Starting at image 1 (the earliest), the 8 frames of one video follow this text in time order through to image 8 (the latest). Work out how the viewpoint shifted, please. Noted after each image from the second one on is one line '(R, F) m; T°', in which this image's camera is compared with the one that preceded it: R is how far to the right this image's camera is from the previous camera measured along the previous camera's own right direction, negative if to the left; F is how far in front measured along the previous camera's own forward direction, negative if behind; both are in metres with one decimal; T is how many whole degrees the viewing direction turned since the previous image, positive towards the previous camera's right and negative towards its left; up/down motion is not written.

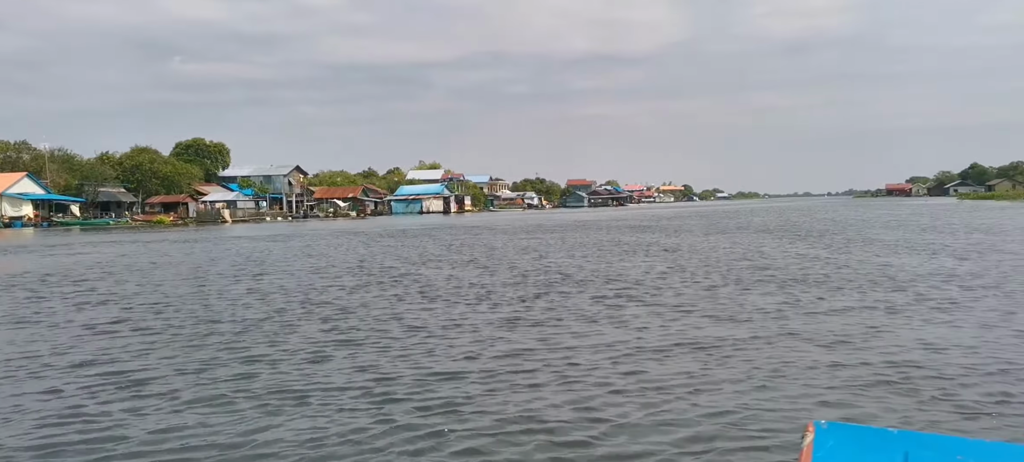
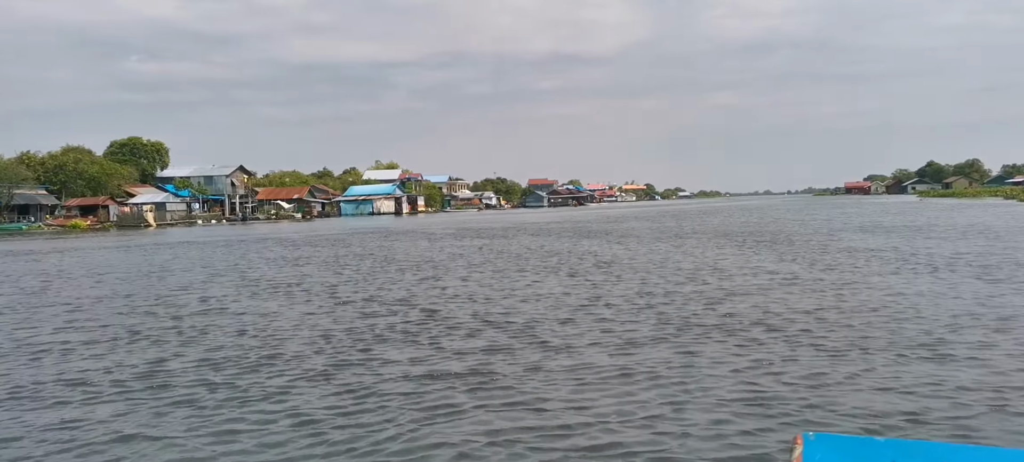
(+0.8, +3.2) m; +2°
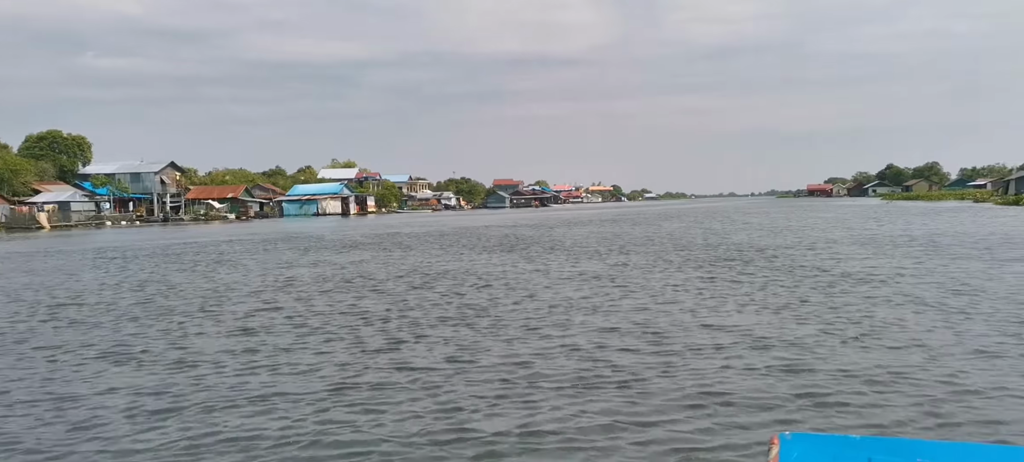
(+1.1, +5.0) m; +2°
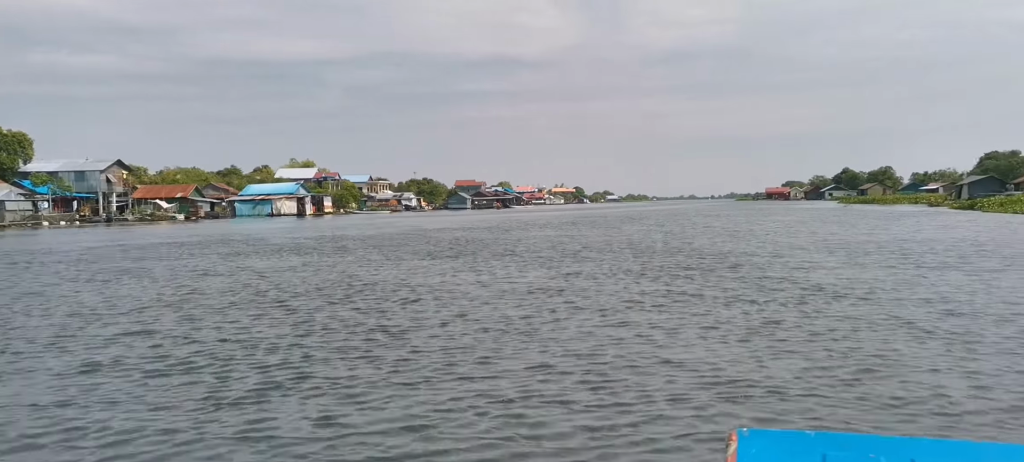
(+0.2, +1.3) m; +2°
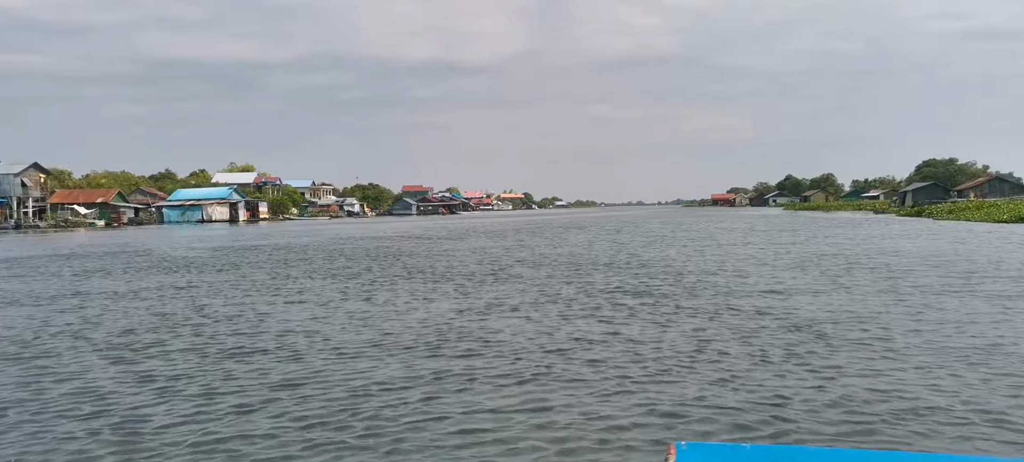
(+0.4, +2.8) m; +3°
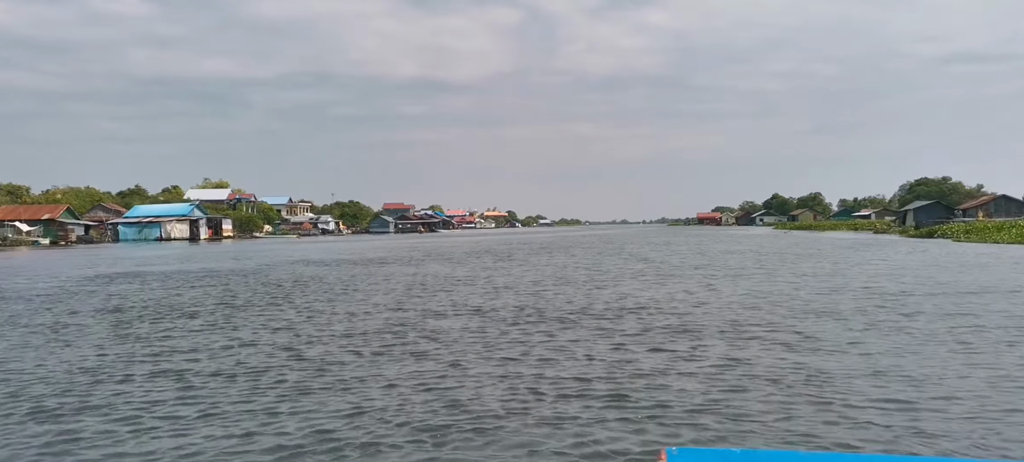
(+0.6, +5.4) m; +1°
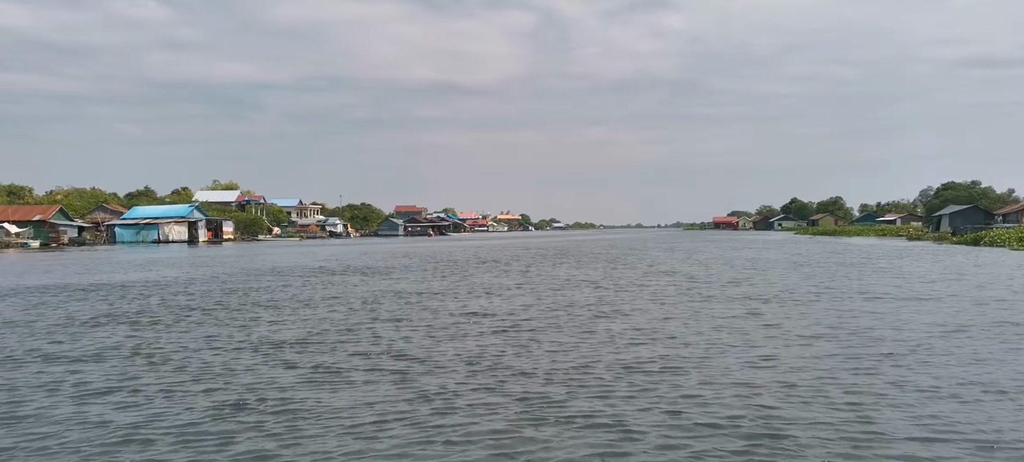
(+0.4, +4.2) m; -1°
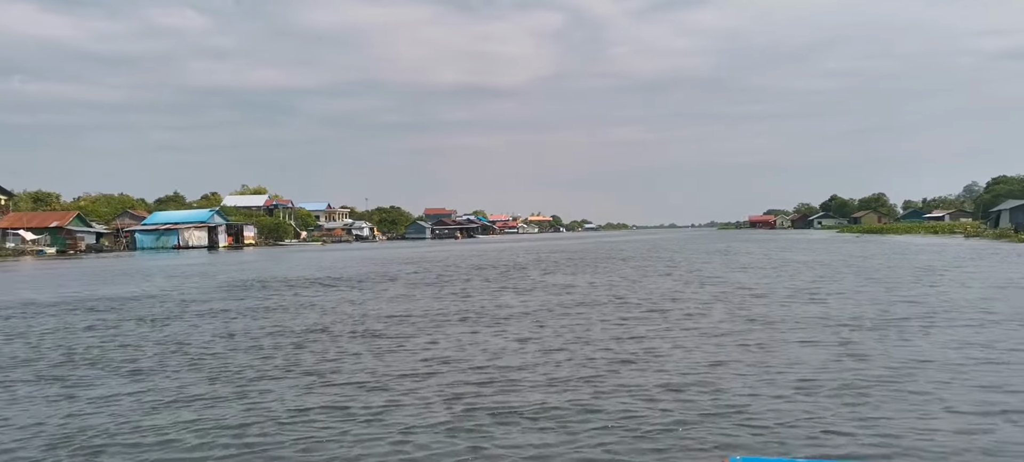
(+0.4, +3.6) m; -2°
